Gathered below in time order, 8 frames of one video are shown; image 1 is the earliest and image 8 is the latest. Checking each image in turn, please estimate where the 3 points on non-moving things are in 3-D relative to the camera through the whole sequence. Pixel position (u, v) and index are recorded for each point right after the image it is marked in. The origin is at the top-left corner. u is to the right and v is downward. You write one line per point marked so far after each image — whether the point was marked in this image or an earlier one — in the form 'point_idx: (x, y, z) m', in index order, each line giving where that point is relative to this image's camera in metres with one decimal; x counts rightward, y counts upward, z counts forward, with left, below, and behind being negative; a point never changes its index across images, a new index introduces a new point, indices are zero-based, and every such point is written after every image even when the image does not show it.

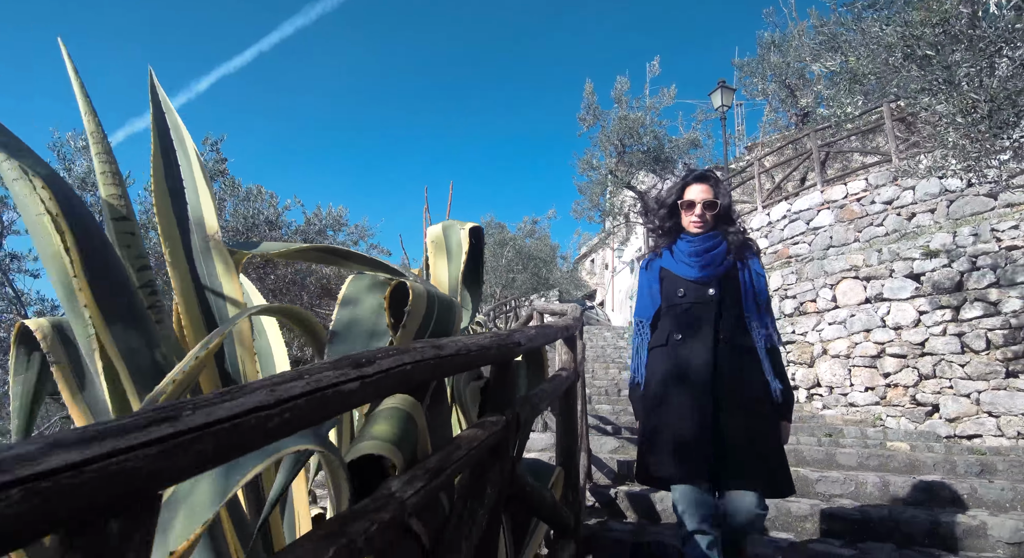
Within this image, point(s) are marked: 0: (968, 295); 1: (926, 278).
0: (+4.1, -0.1, +5.1) m
1: (+3.9, 0.0, +5.4) m
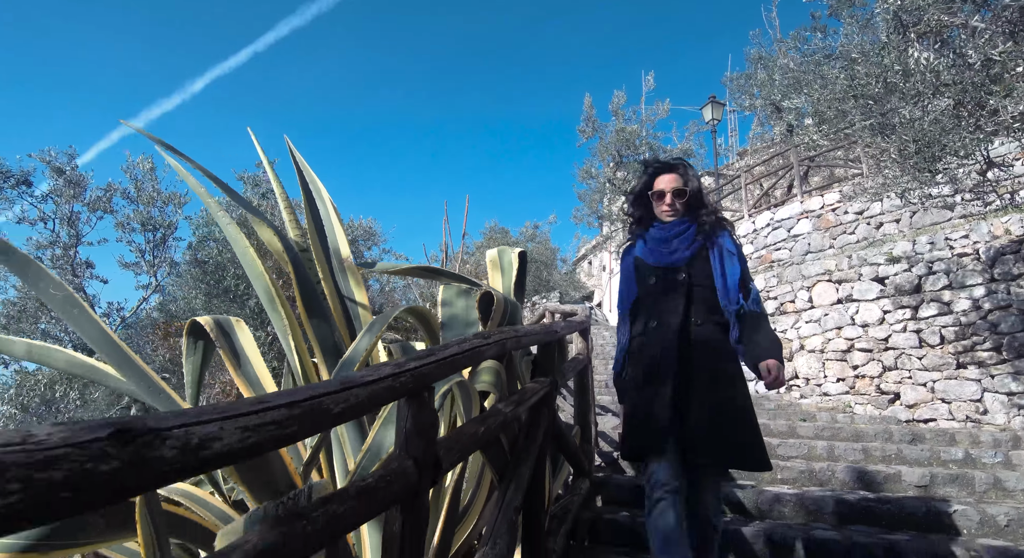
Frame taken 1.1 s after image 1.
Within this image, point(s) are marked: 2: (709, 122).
0: (+4.2, -0.2, +5.8) m
1: (+4.1, 0.0, +6.1) m
2: (+4.1, +3.3, +11.9) m
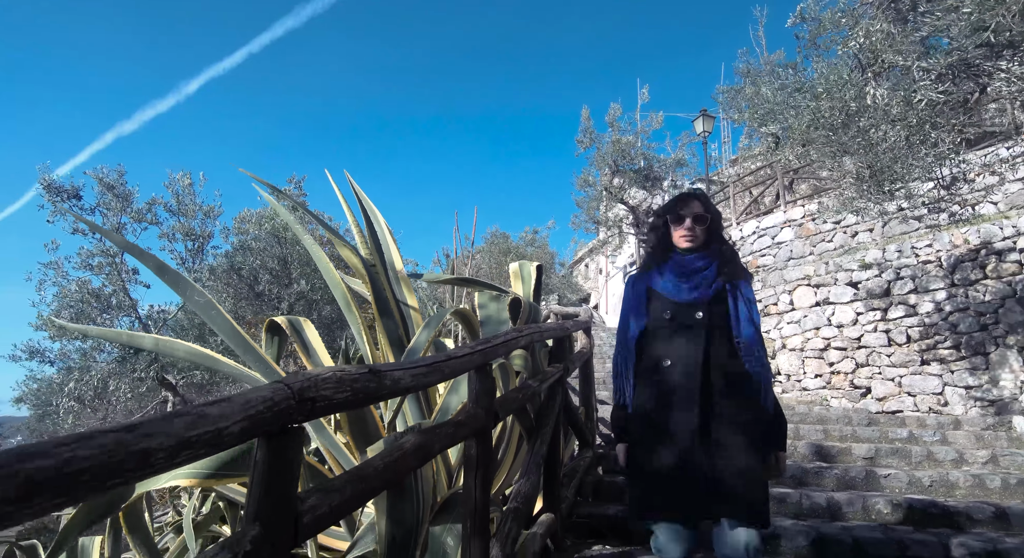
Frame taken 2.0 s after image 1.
0: (+4.3, -0.2, +6.4) m
1: (+4.1, -0.1, +6.7) m
2: (+4.2, +3.2, +12.5) m
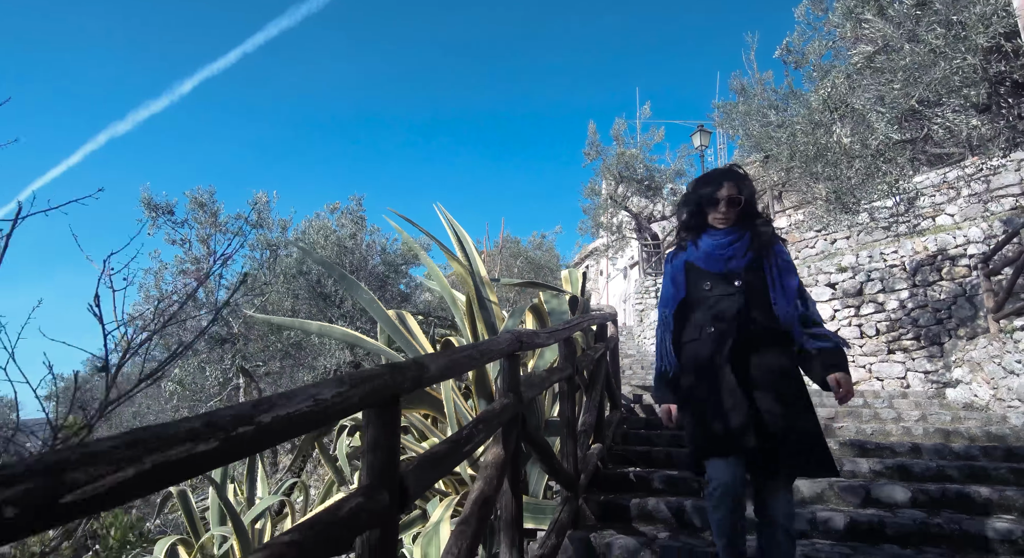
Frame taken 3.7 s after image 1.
0: (+4.6, -0.3, +7.4) m
1: (+4.5, -0.1, +7.7) m
2: (+4.5, +3.2, +13.5) m
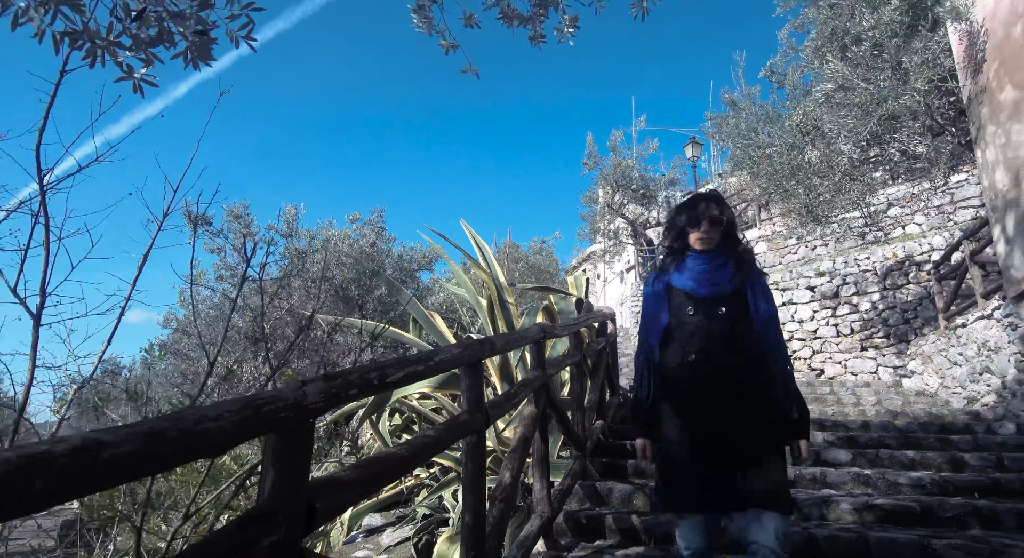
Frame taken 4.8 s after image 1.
0: (+4.7, -0.3, +8.1) m
1: (+4.5, -0.2, +8.4) m
2: (+4.5, +3.1, +14.2) m
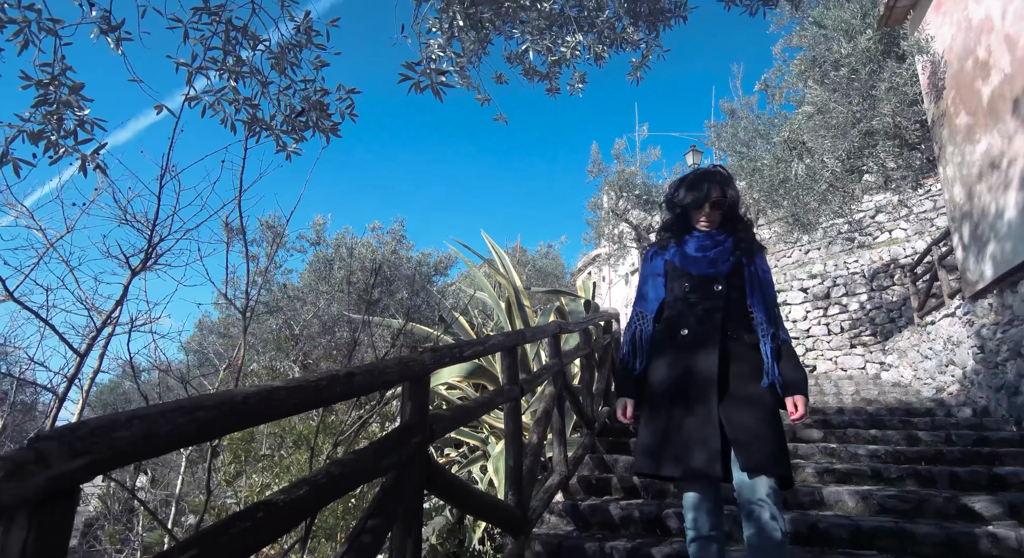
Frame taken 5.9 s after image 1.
0: (+4.9, -0.3, +8.7) m
1: (+4.7, -0.2, +9.0) m
2: (+4.7, +3.0, +14.8) m
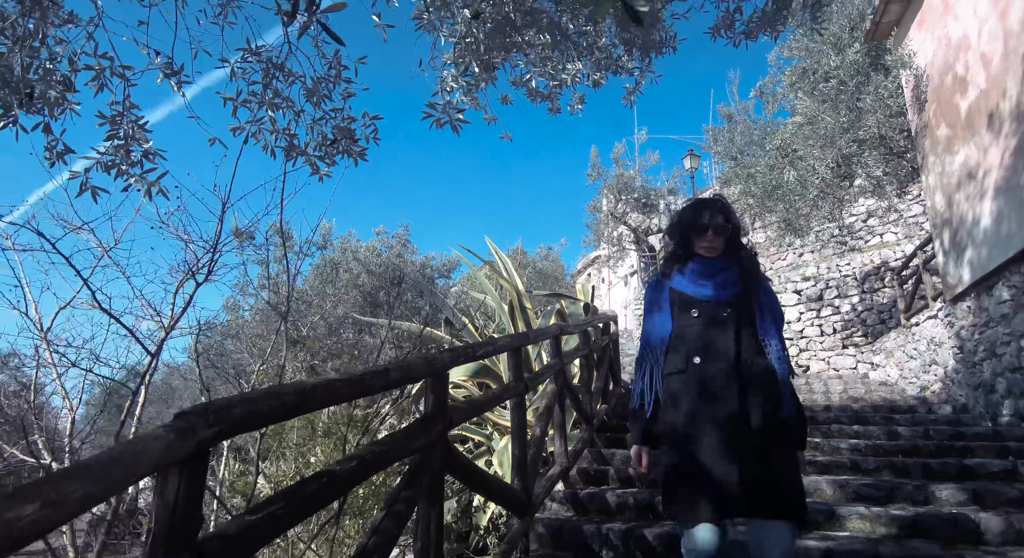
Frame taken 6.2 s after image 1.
0: (+4.9, -0.4, +8.9) m
1: (+4.7, -0.2, +9.2) m
2: (+4.7, +3.0, +15.1) m
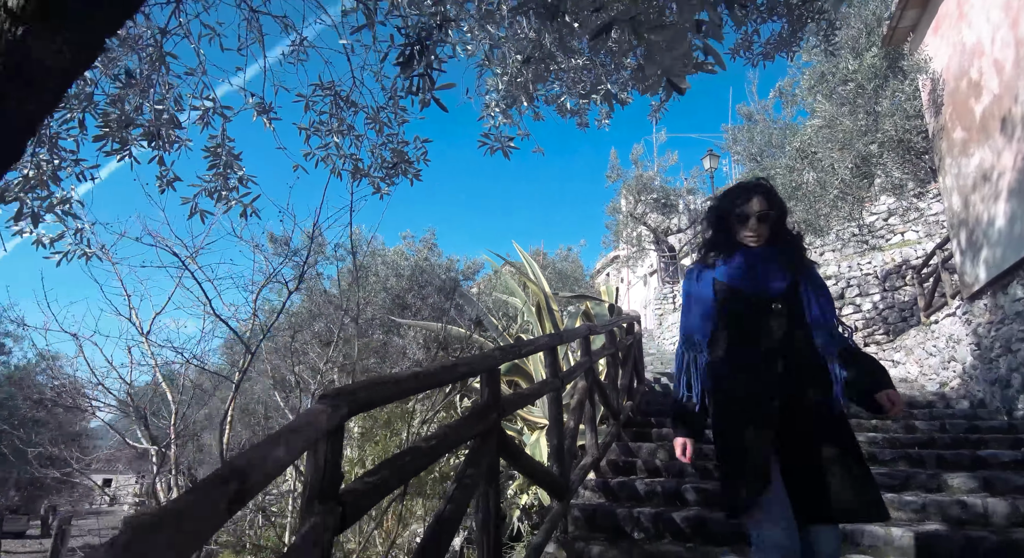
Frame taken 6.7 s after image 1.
0: (+5.3, -0.4, +9.0) m
1: (+5.1, -0.2, +9.3) m
2: (+5.3, +3.0, +15.2) m
